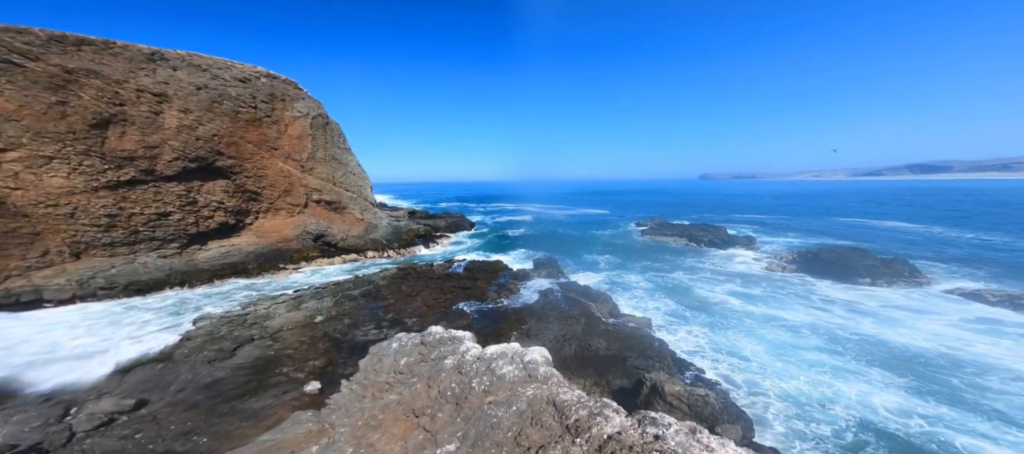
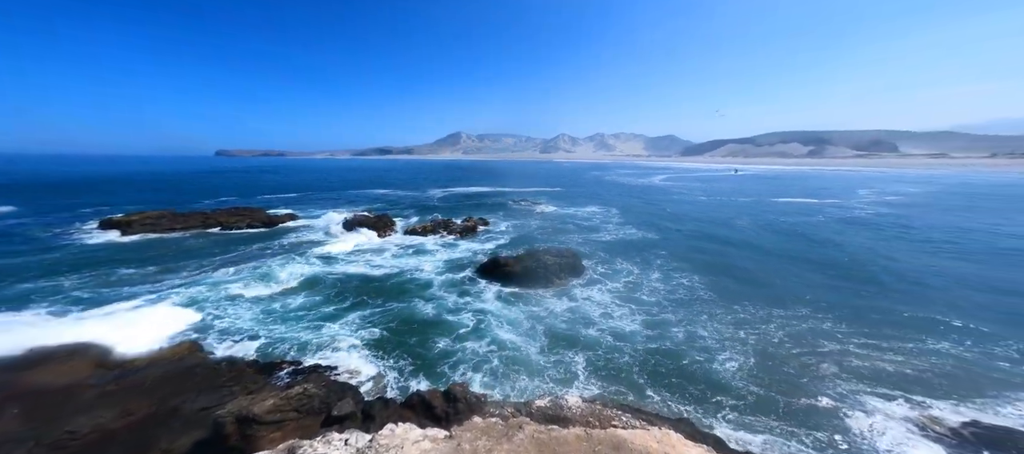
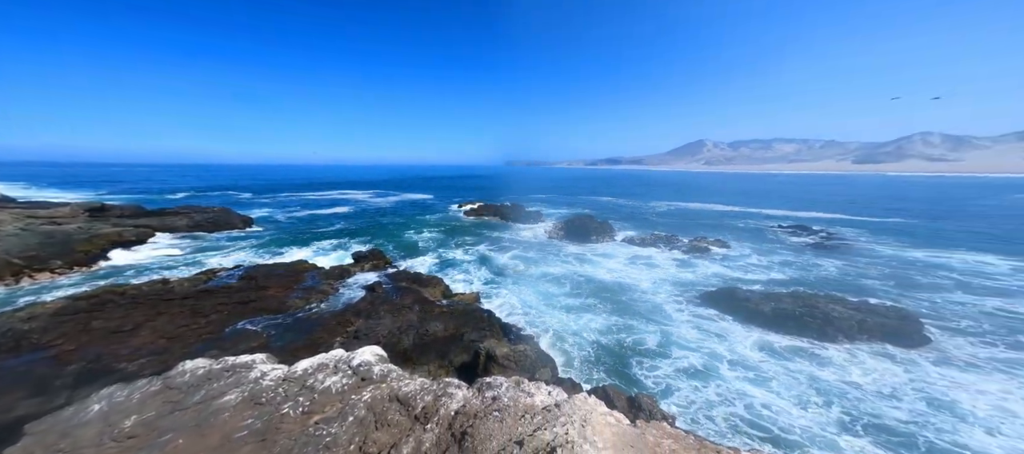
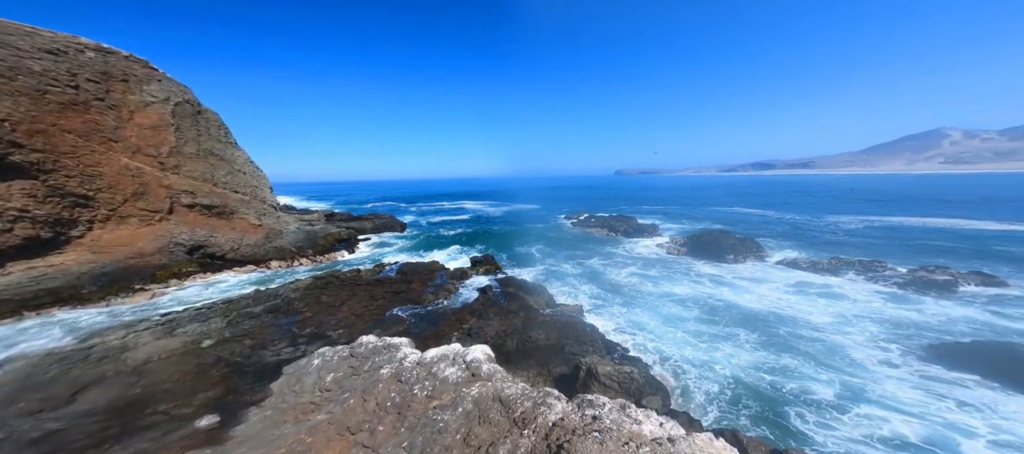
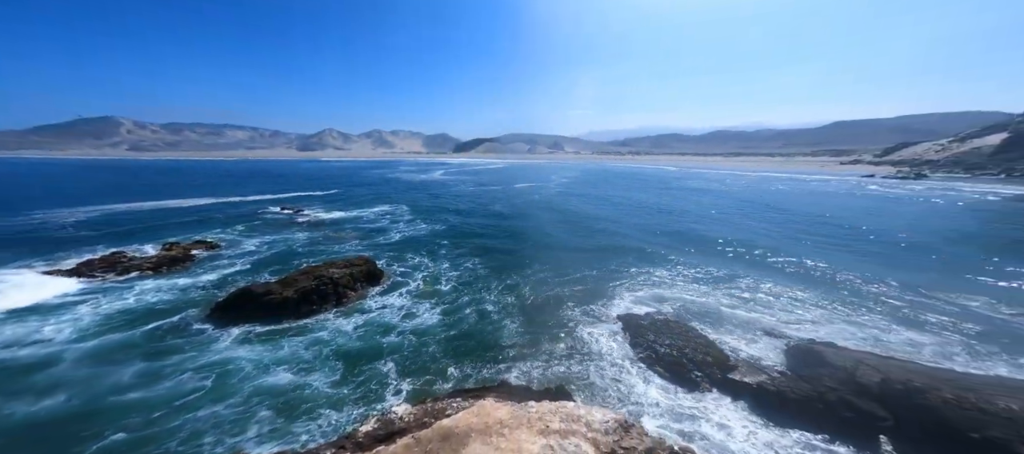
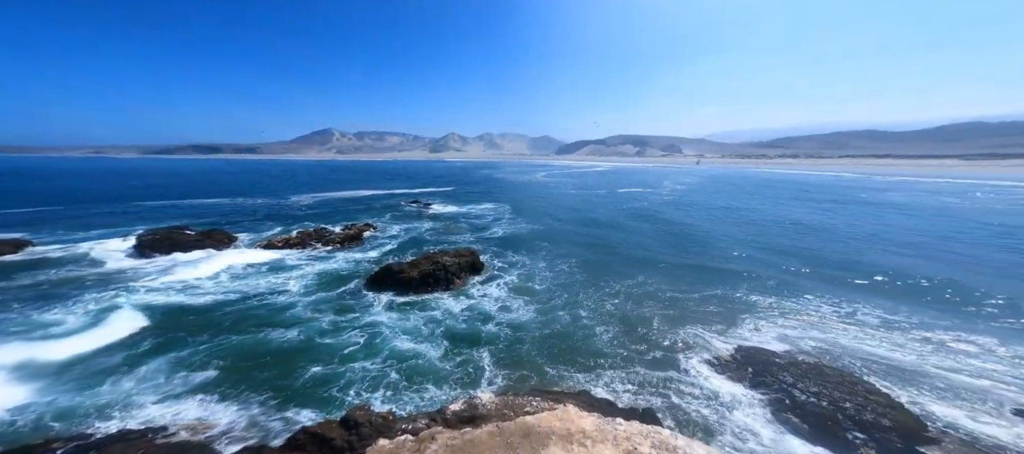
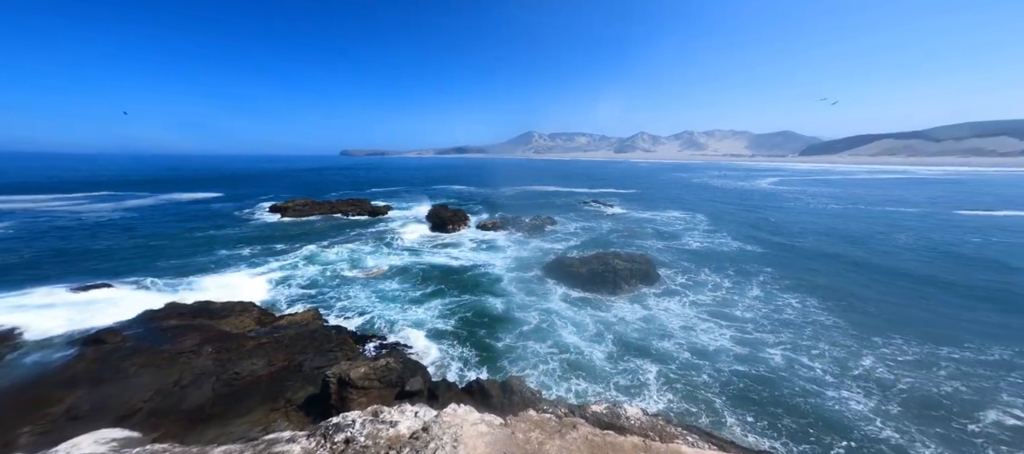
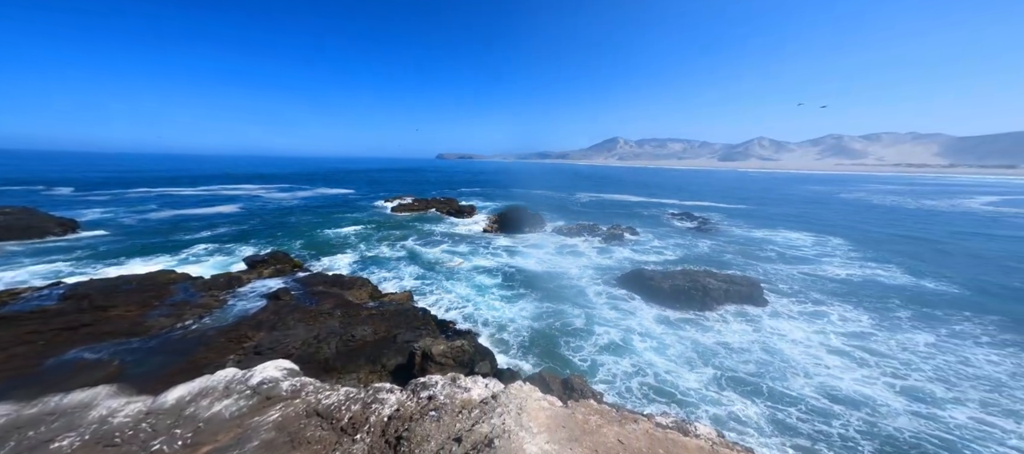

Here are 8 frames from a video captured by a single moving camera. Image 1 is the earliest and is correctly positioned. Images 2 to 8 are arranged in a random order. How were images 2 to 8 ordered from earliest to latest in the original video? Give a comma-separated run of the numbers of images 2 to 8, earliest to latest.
4, 3, 8, 7, 2, 6, 5
